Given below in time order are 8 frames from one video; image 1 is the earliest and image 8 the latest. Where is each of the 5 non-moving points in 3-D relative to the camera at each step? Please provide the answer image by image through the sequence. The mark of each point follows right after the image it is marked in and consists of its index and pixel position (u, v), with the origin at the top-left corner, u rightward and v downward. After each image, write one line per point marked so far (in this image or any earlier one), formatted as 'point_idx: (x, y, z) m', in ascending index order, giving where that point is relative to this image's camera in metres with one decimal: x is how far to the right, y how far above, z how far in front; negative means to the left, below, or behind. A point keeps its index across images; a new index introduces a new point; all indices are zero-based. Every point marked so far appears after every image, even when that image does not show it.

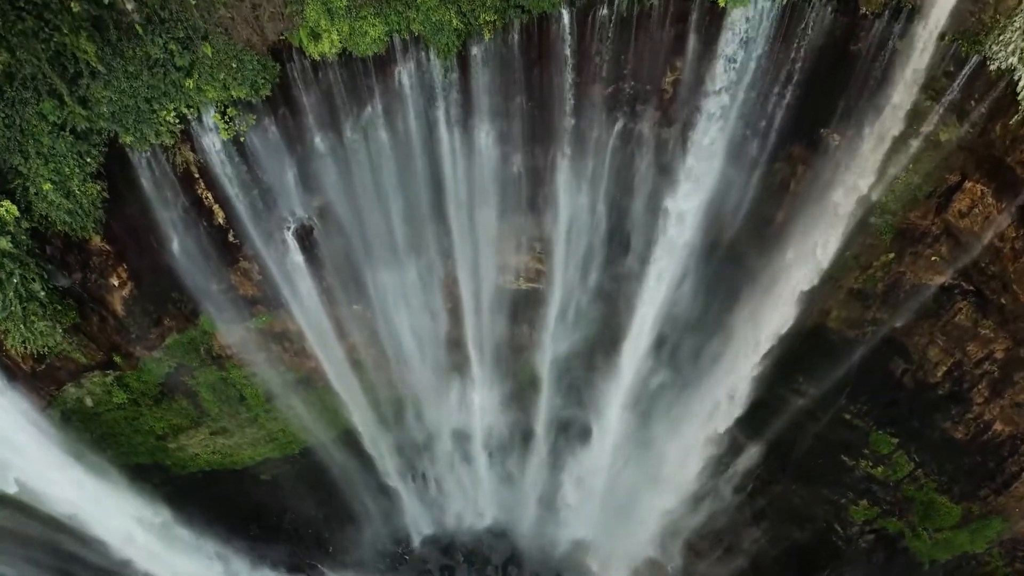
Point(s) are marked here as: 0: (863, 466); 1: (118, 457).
0: (+6.0, -3.2, +11.7) m
1: (-7.1, -3.1, +12.1) m
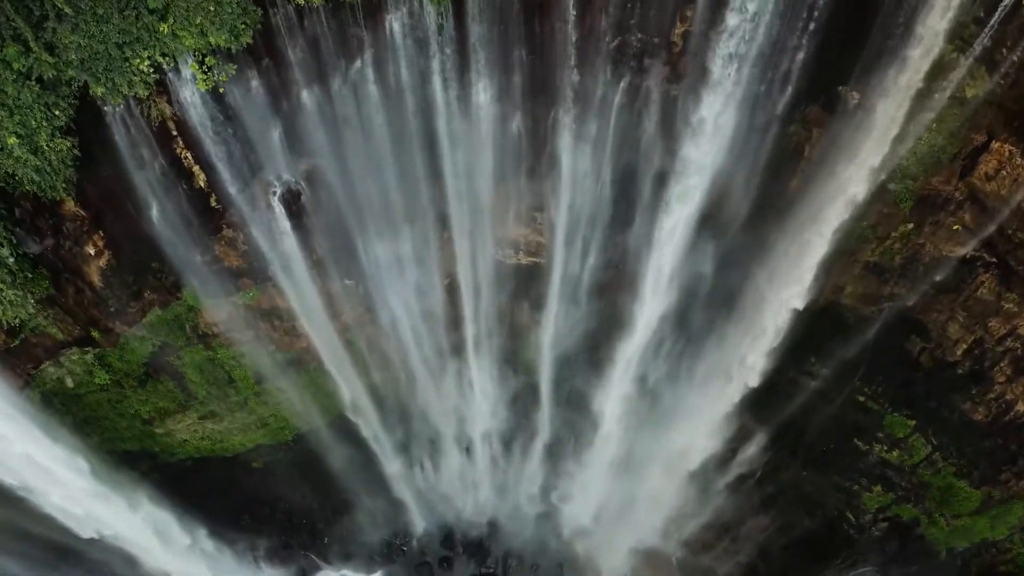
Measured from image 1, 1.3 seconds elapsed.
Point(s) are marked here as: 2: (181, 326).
0: (+6.0, -2.7, +11.2) m
1: (-7.1, -2.7, +11.6) m
2: (-5.0, -0.6, +10.2) m
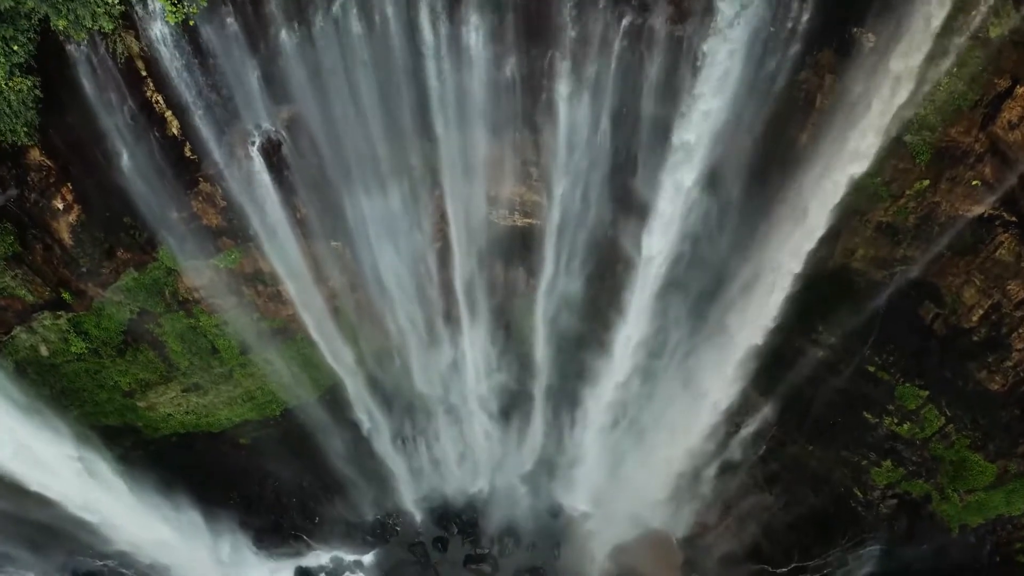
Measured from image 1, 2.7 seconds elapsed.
0: (+6.0, -2.2, +10.8) m
1: (-7.1, -2.2, +11.2) m
2: (-5.1, 0.0, +9.7) m
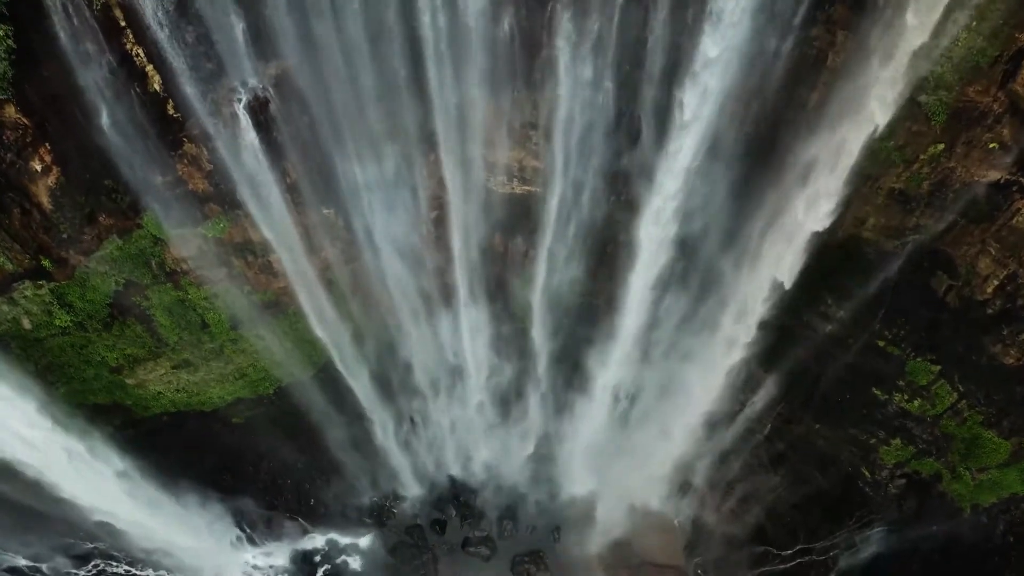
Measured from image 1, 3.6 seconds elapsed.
0: (+6.0, -1.7, +10.4) m
1: (-7.1, -1.7, +10.9) m
2: (-5.1, +0.4, +9.4) m
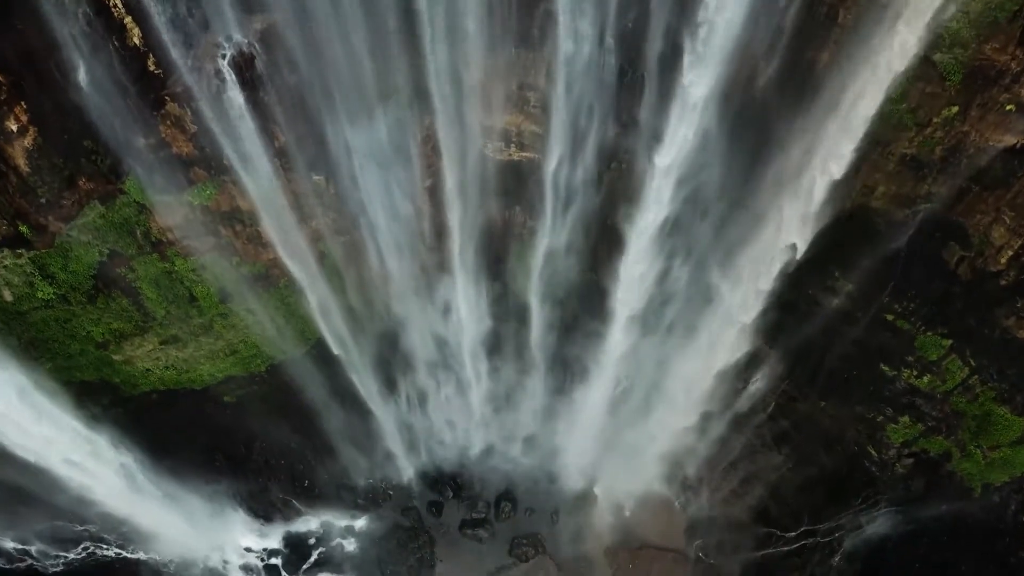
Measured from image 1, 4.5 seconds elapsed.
0: (+5.9, -1.3, +10.1) m
1: (-7.2, -1.3, +10.6) m
2: (-5.2, +0.8, +9.1) m
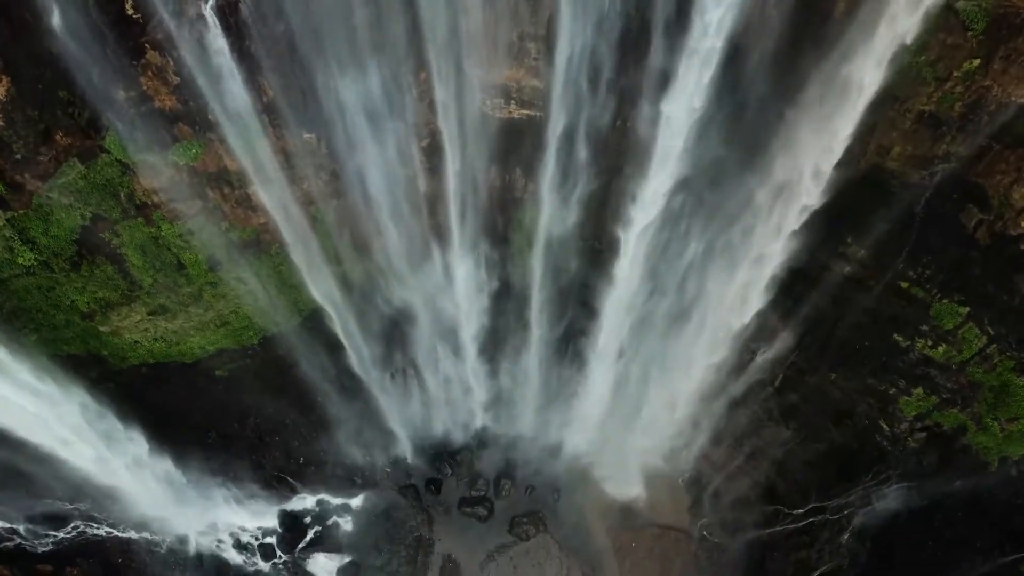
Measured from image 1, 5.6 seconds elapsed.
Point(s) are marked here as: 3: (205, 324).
0: (+5.9, -0.8, +9.8) m
1: (-7.2, -0.9, +10.2) m
2: (-5.2, +1.2, +8.7) m
3: (-4.8, -0.6, +10.5) m
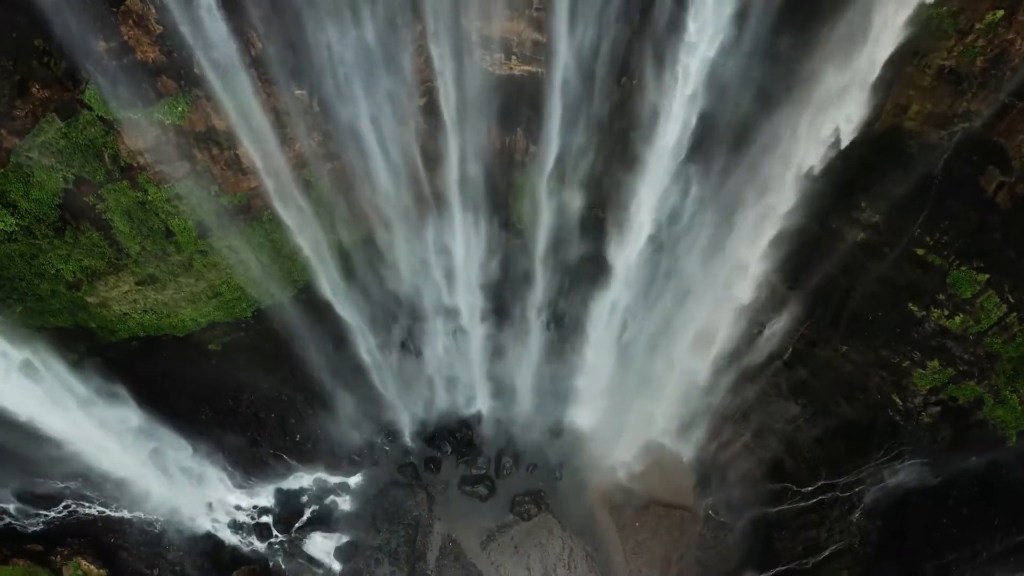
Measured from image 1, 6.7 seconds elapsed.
0: (+5.9, -0.4, +9.4) m
1: (-7.2, -0.4, +9.9) m
2: (-5.1, +1.7, +8.3) m
3: (-4.8, -0.1, +10.2) m
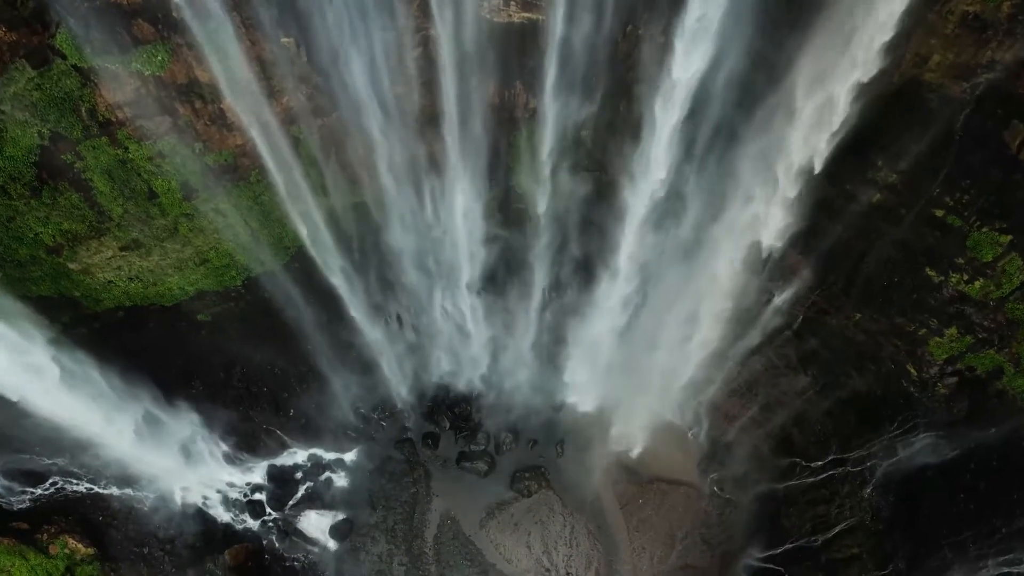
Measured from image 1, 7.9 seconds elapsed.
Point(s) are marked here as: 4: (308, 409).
0: (+5.9, +0.1, +9.0) m
1: (-7.2, +0.1, +9.5) m
2: (-5.2, +2.1, +7.9) m
3: (-4.8, +0.4, +9.8) m
4: (-3.5, -2.0, +11.6) m
